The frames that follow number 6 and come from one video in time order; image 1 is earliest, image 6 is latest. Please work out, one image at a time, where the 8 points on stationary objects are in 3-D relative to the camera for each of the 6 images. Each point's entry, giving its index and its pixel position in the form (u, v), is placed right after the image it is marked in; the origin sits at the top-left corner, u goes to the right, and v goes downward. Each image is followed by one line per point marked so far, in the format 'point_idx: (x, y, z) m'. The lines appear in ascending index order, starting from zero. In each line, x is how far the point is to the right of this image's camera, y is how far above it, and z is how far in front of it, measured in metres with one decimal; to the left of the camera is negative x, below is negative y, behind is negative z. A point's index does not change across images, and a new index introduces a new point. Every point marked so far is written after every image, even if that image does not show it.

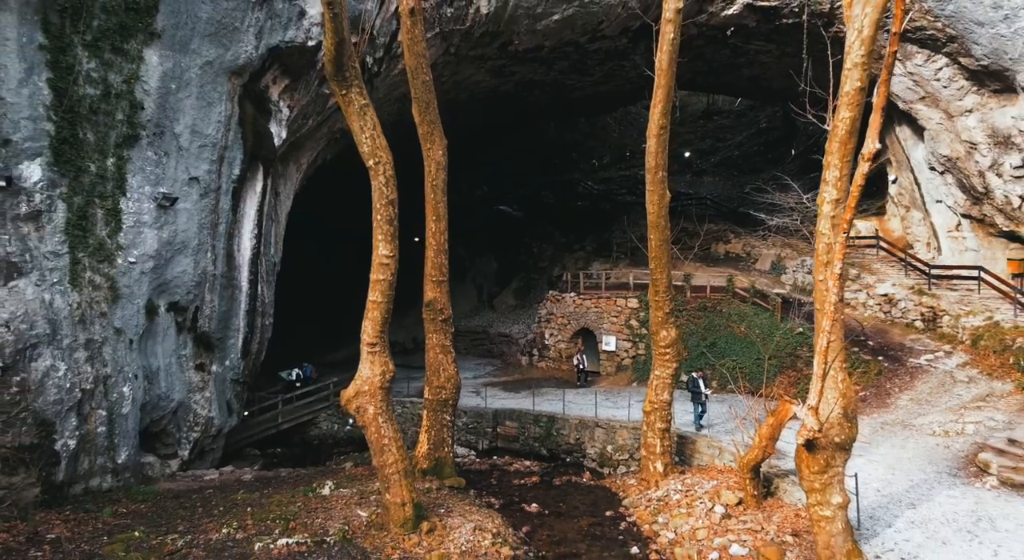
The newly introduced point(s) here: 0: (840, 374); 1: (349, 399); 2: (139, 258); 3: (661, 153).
0: (+2.8, -0.8, +5.3) m
1: (-1.7, -1.2, +6.5) m
2: (-5.3, +0.3, +8.8) m
3: (+1.8, +1.6, +7.5) m
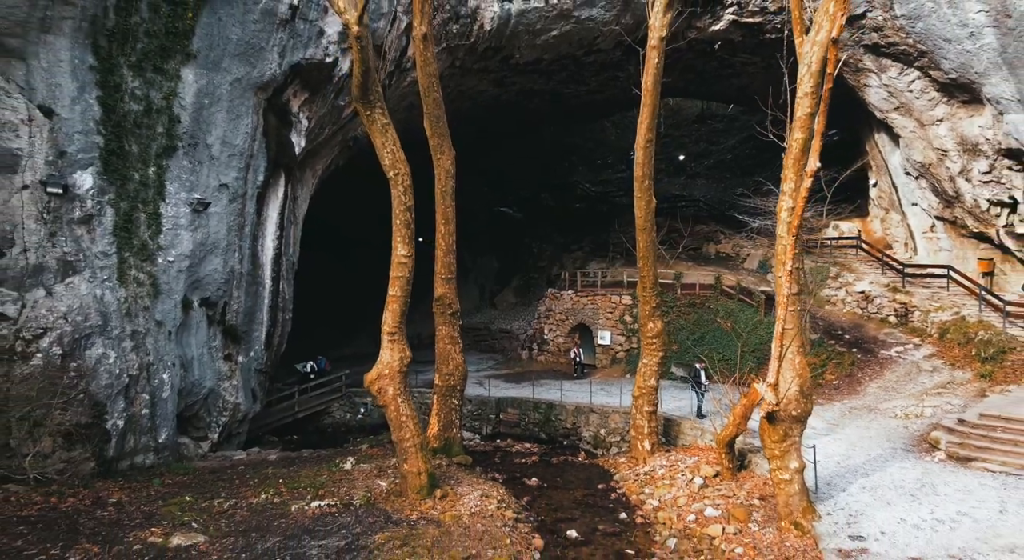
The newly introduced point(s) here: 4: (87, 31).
0: (+2.9, -0.8, +6.2) m
1: (-1.7, -1.2, +7.4) m
2: (-5.3, +0.4, +9.7) m
3: (+1.9, +1.6, +8.4) m
4: (-5.8, +3.4, +8.5) m
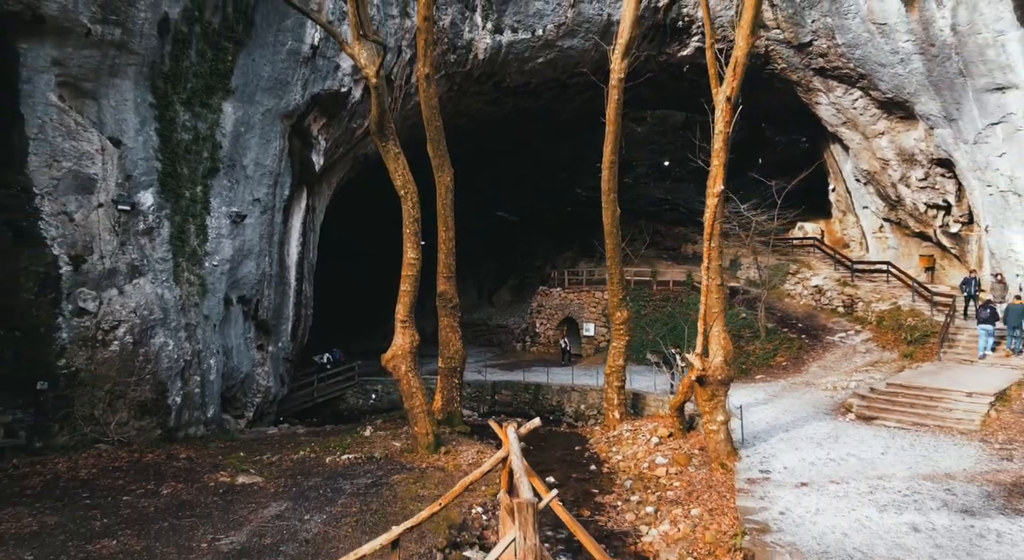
0: (+2.7, -0.7, +8.0) m
1: (-1.8, -1.2, +9.2) m
2: (-5.4, +0.3, +11.5) m
3: (+1.7, +1.7, +10.2) m
4: (-6.1, +3.4, +10.3) m
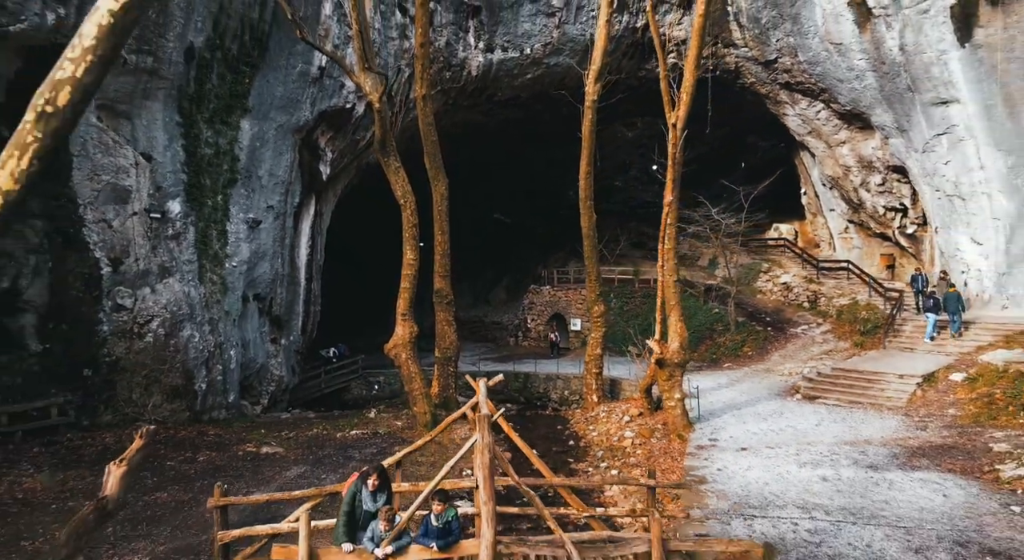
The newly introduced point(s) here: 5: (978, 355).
0: (+2.5, -0.6, +9.3) m
1: (-2.1, -1.1, +10.5) m
2: (-5.7, +0.3, +12.8) m
3: (+1.4, +1.7, +11.5) m
4: (-6.3, +3.4, +11.6) m
5: (+8.5, -1.4, +11.3) m
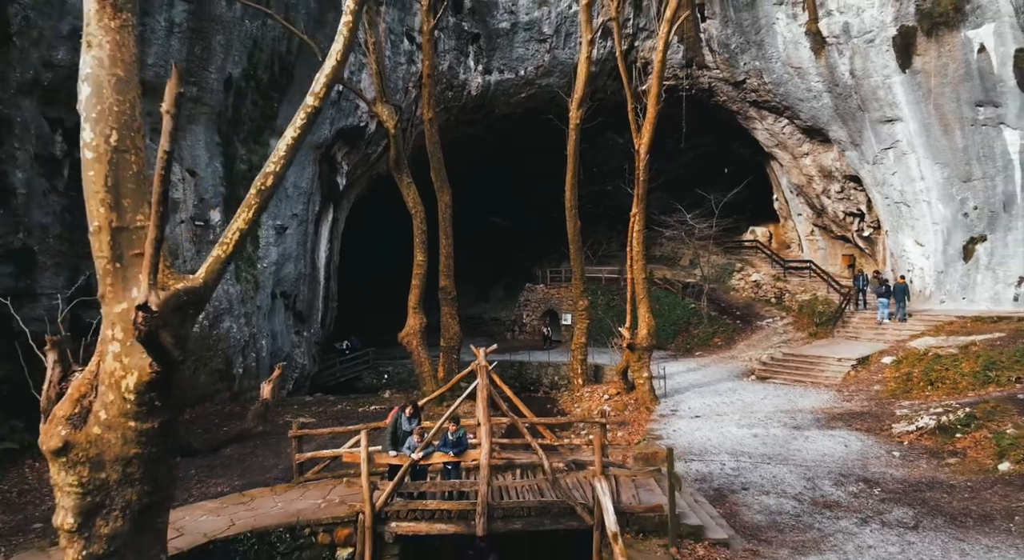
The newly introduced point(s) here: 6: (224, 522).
0: (+2.4, -0.6, +11.1) m
1: (-2.2, -1.1, +12.3) m
2: (-5.8, +0.4, +14.6) m
3: (+1.3, +1.7, +13.3) m
4: (-6.4, +3.4, +13.4) m
5: (+8.4, -1.3, +13.1) m
6: (-2.5, -2.1, +5.5) m
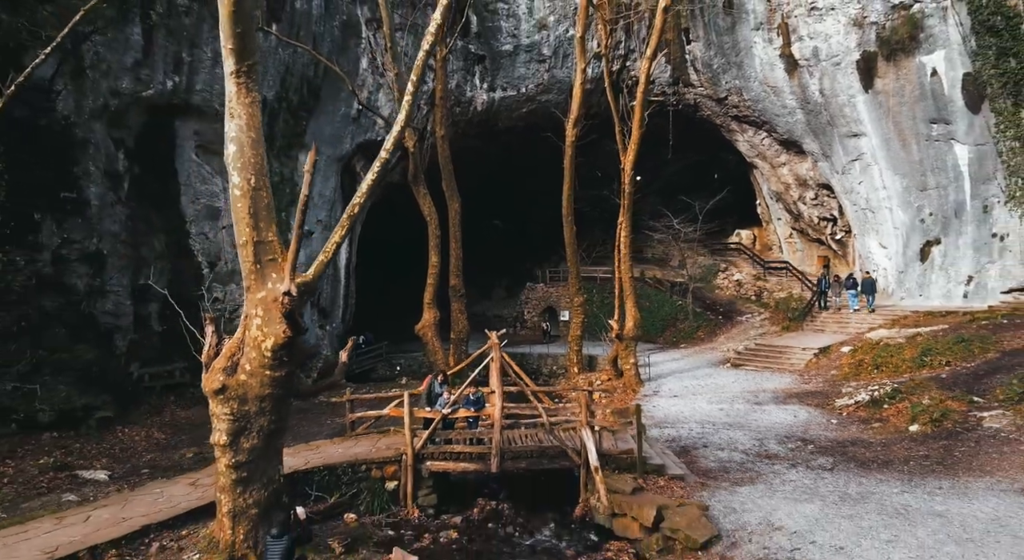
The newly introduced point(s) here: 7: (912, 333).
0: (+2.5, -0.6, +12.8) m
1: (-2.1, -1.1, +14.0) m
2: (-5.7, +0.4, +16.3) m
3: (+1.4, +1.8, +15.0) m
4: (-6.3, +3.4, +15.1) m
5: (+8.5, -1.3, +14.9) m
6: (-2.5, -2.1, +7.2) m
7: (+8.8, -1.2, +13.6) m
